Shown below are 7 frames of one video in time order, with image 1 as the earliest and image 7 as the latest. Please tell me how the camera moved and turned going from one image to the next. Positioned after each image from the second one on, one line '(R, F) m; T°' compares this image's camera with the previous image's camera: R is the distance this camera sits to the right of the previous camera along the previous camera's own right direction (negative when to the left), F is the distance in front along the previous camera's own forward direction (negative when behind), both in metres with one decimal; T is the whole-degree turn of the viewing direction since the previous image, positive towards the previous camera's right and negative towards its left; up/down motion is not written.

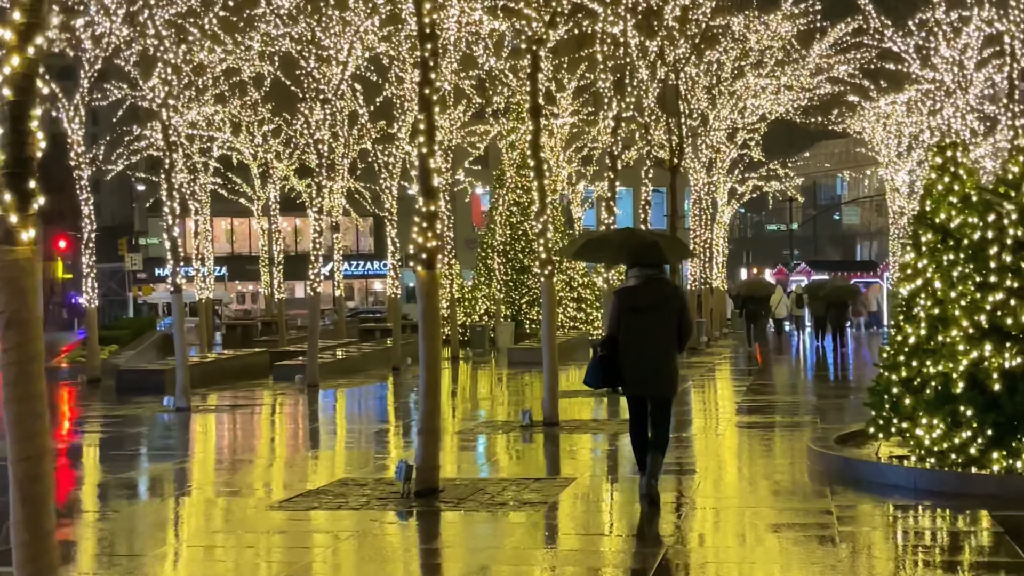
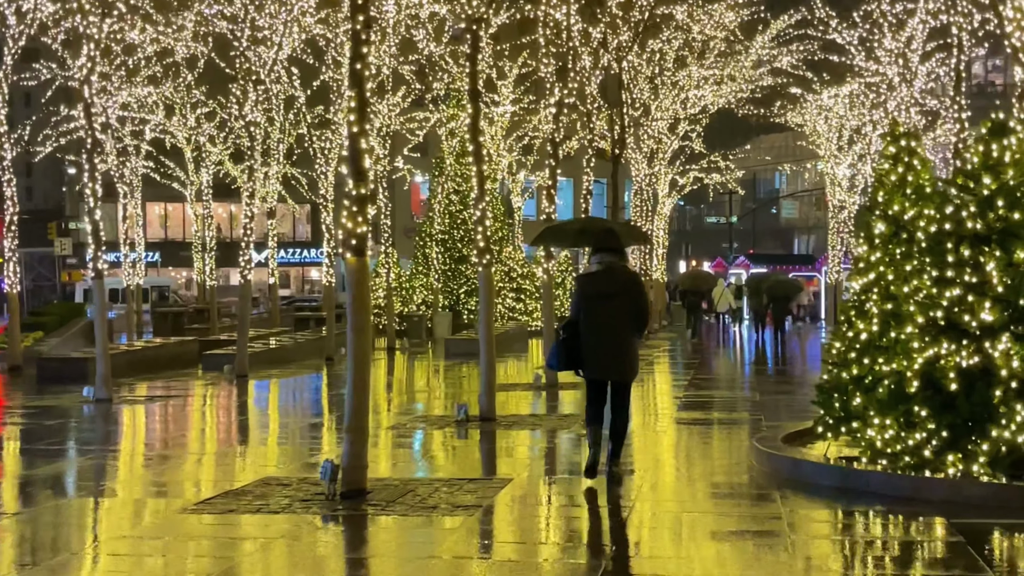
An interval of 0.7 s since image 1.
(0.0, +0.5) m; +3°
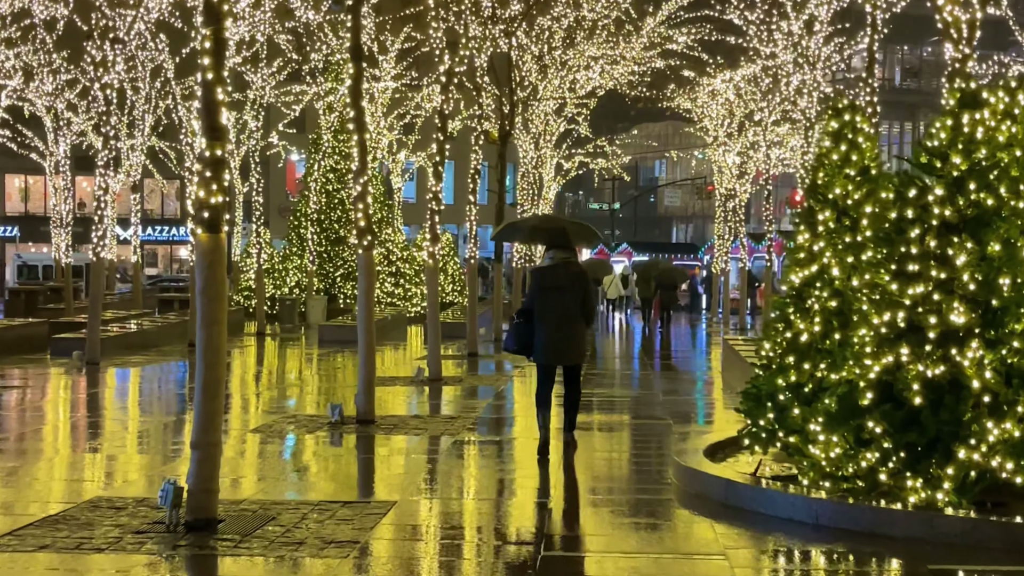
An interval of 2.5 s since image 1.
(-0.1, +1.4) m; +5°
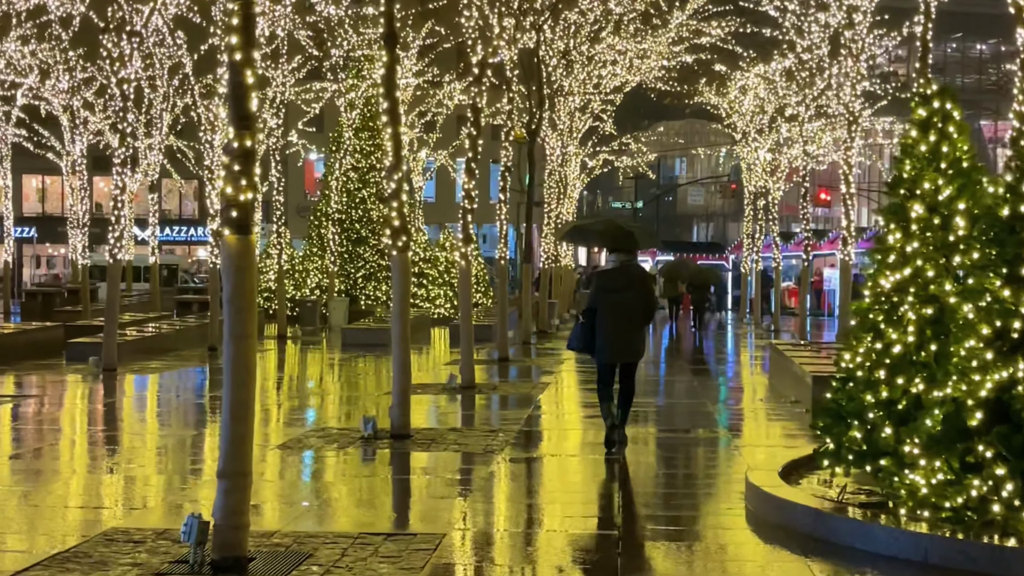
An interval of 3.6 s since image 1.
(-0.2, +0.7) m; -1°
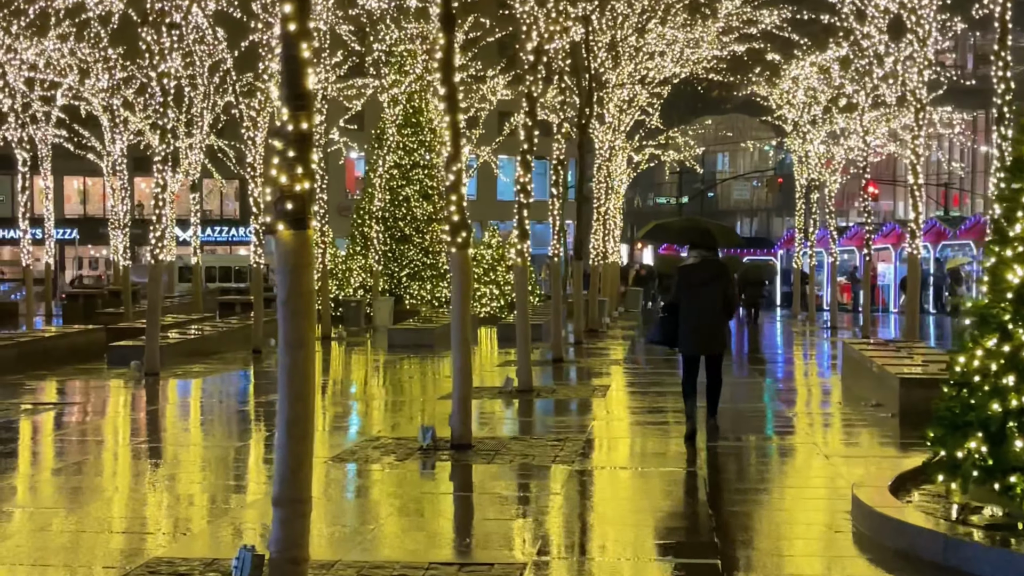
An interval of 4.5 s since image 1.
(-0.2, +0.7) m; -2°
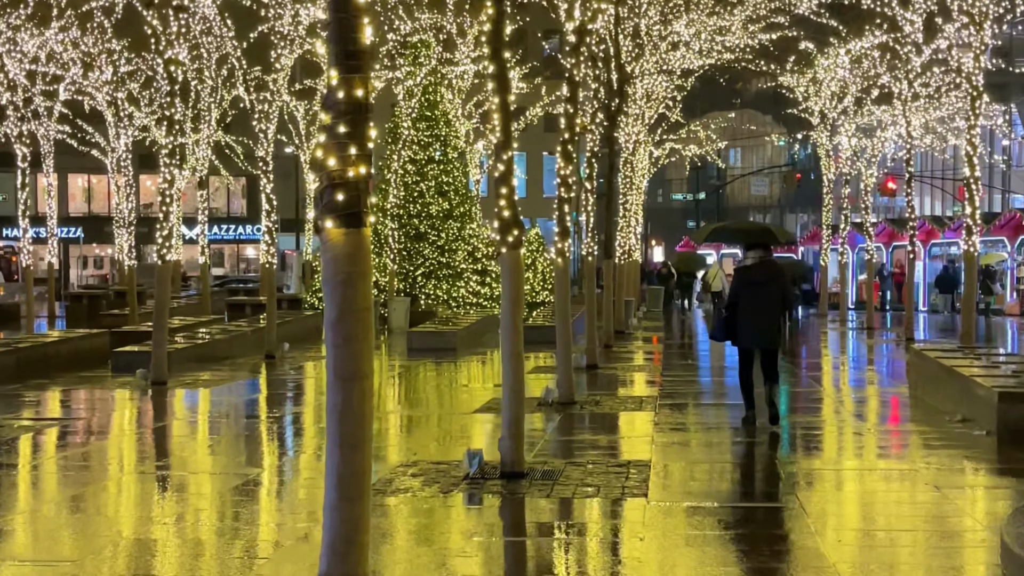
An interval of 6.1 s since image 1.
(-0.3, +1.2) m; 0°
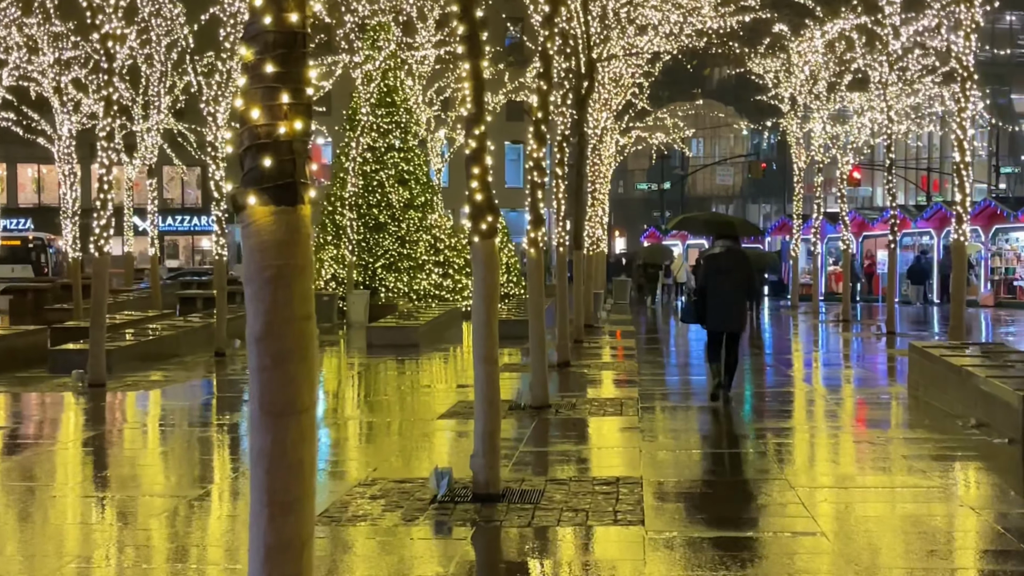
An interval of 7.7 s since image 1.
(-0.1, +1.0) m; +2°
